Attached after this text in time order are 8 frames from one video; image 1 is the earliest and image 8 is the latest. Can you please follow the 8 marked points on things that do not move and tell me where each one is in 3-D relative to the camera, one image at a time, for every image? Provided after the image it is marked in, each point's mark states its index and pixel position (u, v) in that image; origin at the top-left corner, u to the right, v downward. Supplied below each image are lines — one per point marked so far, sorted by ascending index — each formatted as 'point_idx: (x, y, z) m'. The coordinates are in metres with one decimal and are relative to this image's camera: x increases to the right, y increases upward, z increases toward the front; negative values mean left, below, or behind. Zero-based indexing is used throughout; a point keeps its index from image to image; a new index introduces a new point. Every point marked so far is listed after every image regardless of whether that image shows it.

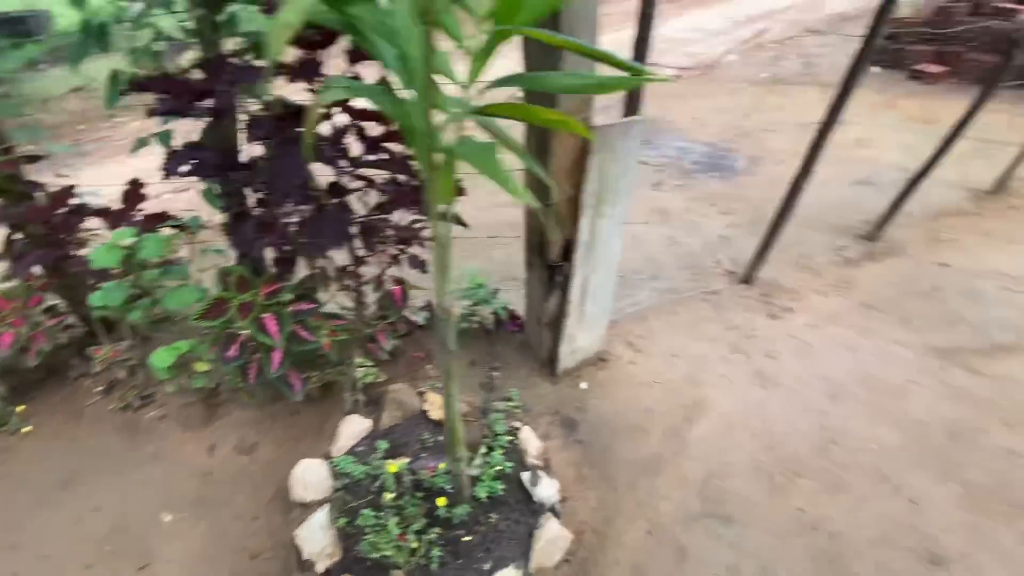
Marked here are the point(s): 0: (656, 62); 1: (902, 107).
0: (+2.3, +3.5, +7.2) m
1: (+3.9, +1.8, +4.8) m
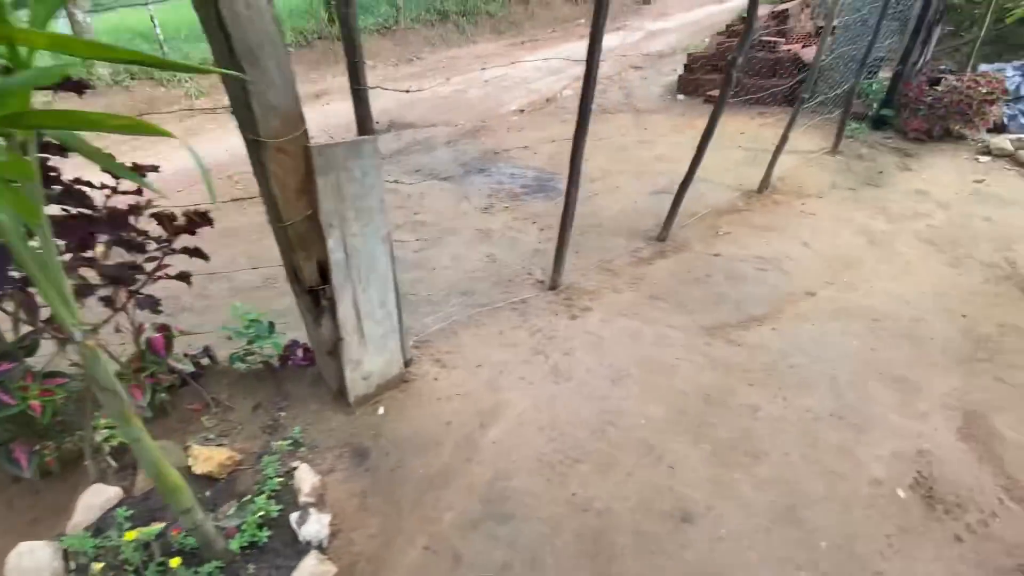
0: (-0.1, +3.1, +7.7) m
1: (+2.1, +1.9, +5.5) m
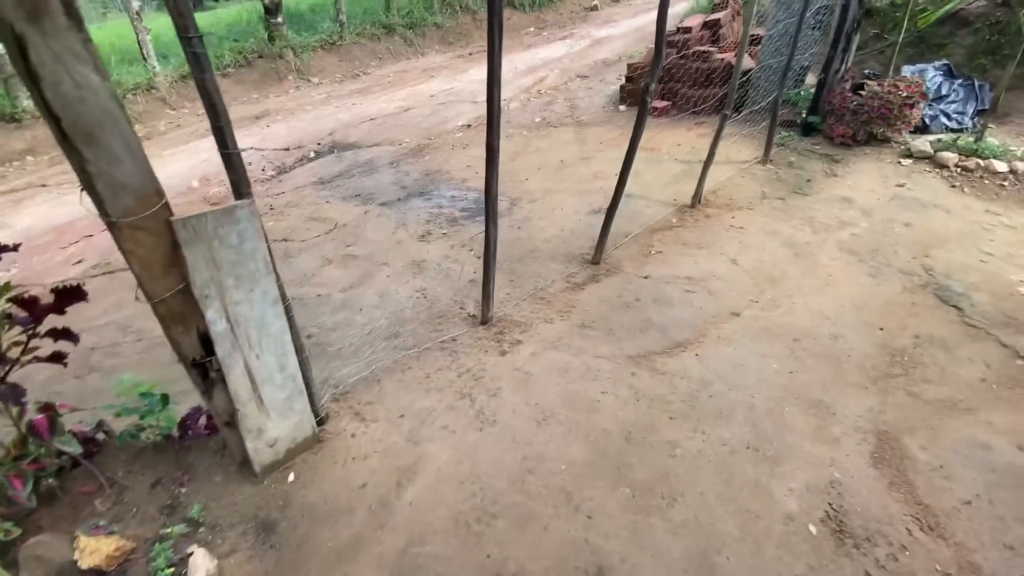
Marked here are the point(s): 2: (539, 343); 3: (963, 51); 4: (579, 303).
0: (-1.0, +2.8, +7.6) m
1: (+1.4, +1.7, +5.6) m
2: (+0.2, -0.3, +2.9) m
3: (+5.8, +3.1, +6.1) m
4: (+0.5, -0.1, +3.2) m
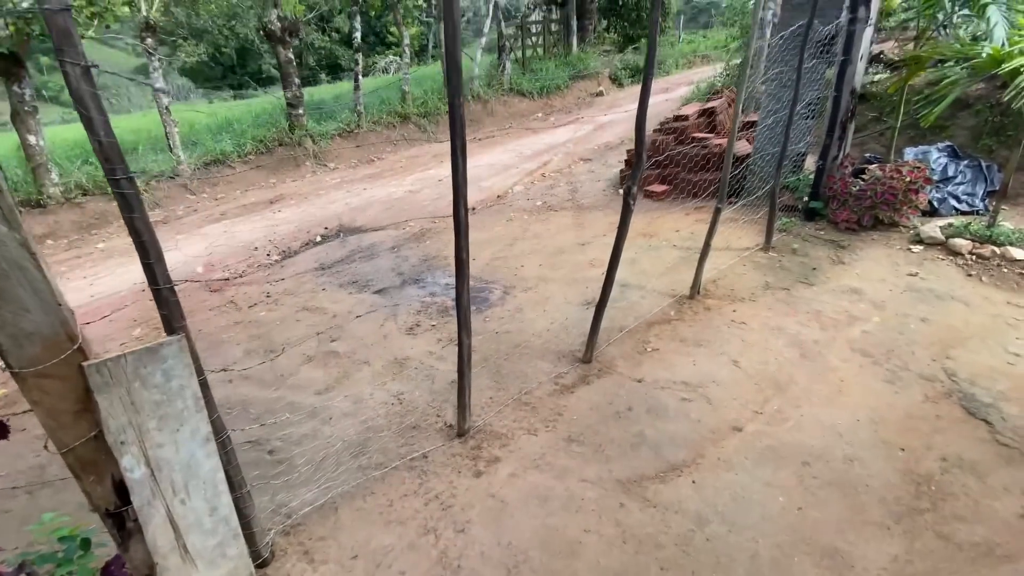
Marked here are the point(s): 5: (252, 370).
0: (-1.0, +1.5, +7.8) m
1: (+1.4, +0.7, +5.5) m
2: (0.0, -1.0, +2.6) m
3: (+5.8, +2.0, +6.1) m
4: (+0.3, -0.8, +3.0) m
5: (-2.0, -0.6, +3.6) m
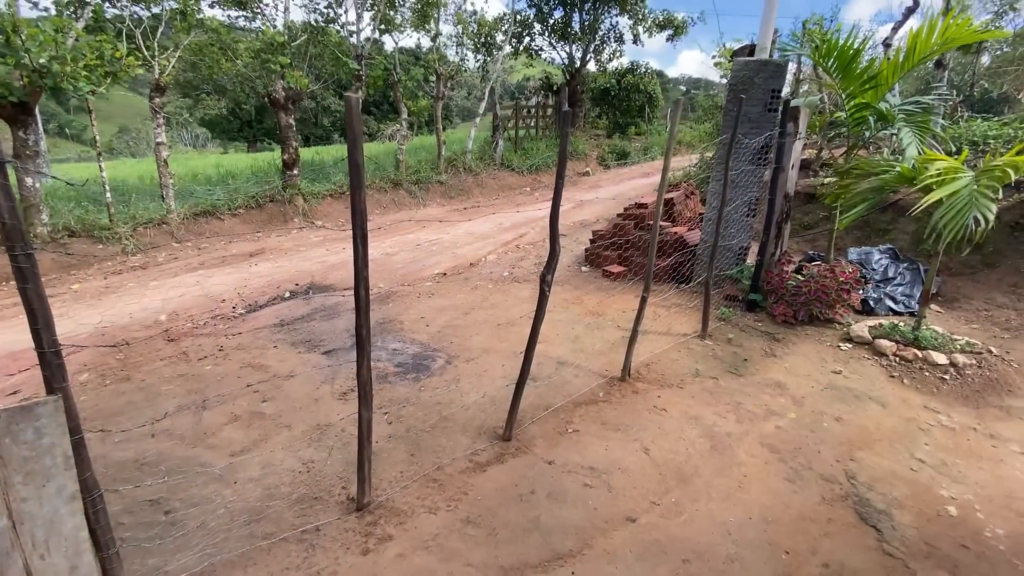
0: (-1.5, +0.5, +8.1) m
1: (+0.9, -0.2, +5.7) m
2: (-0.6, -1.4, +2.6) m
3: (+5.3, +0.7, +6.5) m
4: (-0.2, -1.3, +3.0) m
5: (-2.6, -1.1, +3.6) m
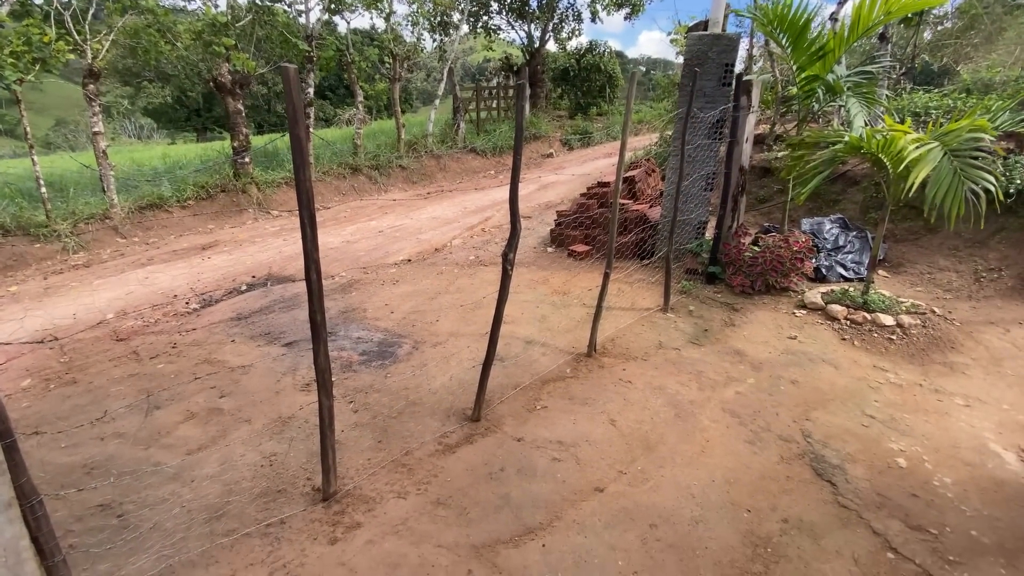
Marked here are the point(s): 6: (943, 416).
0: (-2.0, +0.7, +7.9) m
1: (+0.5, +0.1, +5.7) m
2: (-0.7, -1.3, +2.6) m
3: (+4.8, +1.1, +6.7) m
4: (-0.4, -1.1, +3.0) m
5: (-2.8, -1.0, +3.5) m
6: (+3.1, -0.9, +3.4) m
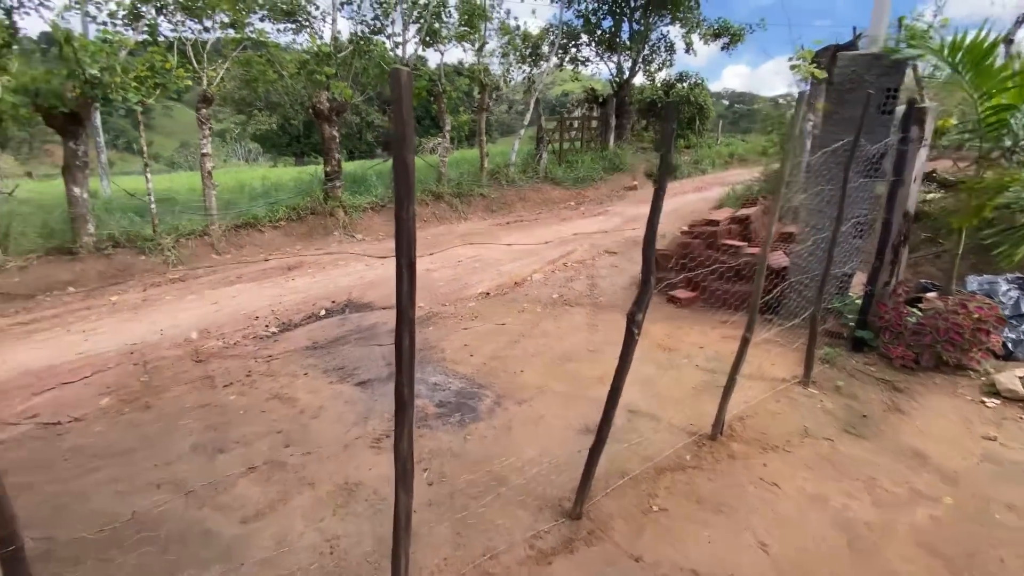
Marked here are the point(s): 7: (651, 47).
0: (-0.7, +0.1, +7.5) m
1: (+1.5, -0.5, +5.0) m
2: (-0.2, -1.6, +1.9) m
3: (+6.0, +0.3, +5.4) m
4: (+0.1, -1.5, +2.3) m
5: (-2.1, -1.2, +3.1) m
6: (+3.7, -1.5, +2.3) m
7: (+4.5, +7.7, +15.2) m
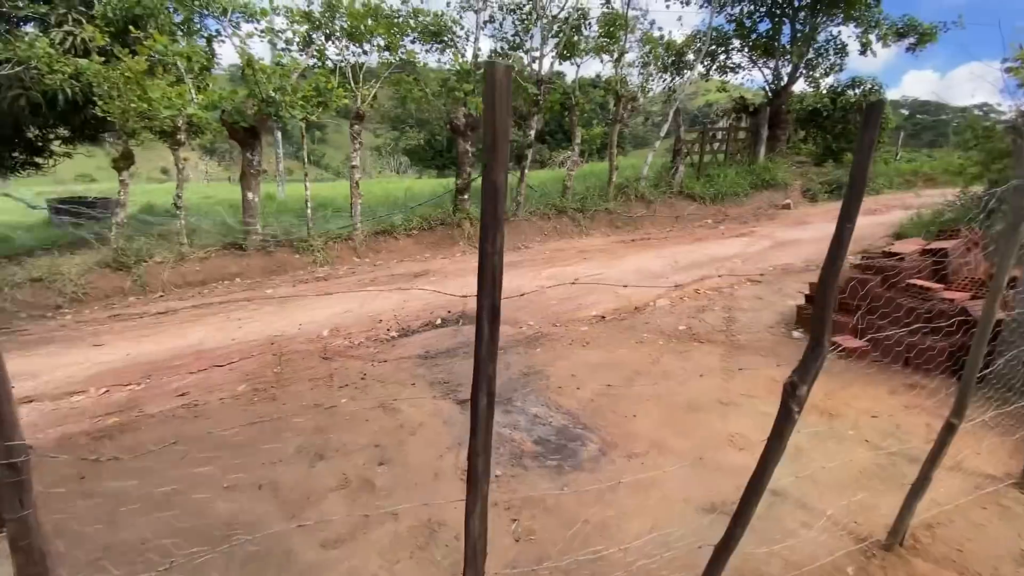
0: (+1.1, -0.2, +7.1) m
1: (+2.5, -0.9, +4.1) m
2: (0.0, -1.7, +1.5) m
3: (+7.0, -0.5, +3.4) m
4: (+0.4, -1.7, +1.8) m
5: (-1.5, -1.3, +3.2) m
6: (+3.9, -1.9, +0.9) m
7: (+8.6, +6.7, +13.3) m
